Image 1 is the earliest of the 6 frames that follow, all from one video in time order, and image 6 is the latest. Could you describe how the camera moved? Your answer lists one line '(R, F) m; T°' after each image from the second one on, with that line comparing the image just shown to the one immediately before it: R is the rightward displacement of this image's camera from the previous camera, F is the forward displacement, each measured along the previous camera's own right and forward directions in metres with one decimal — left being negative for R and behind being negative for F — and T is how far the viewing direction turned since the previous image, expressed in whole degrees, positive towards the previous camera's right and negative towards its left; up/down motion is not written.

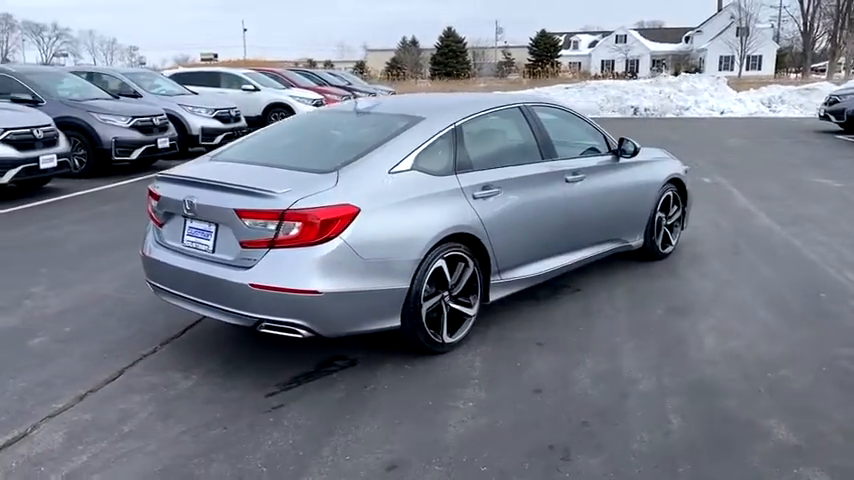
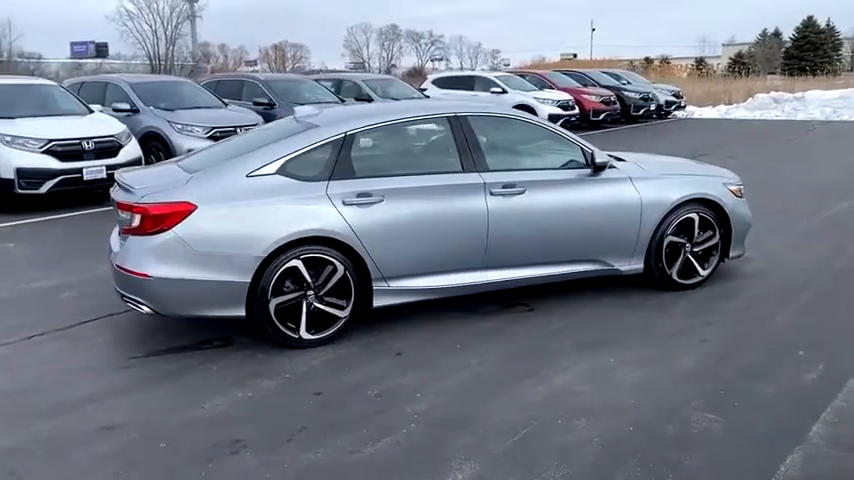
(+3.0, +0.5) m; -26°
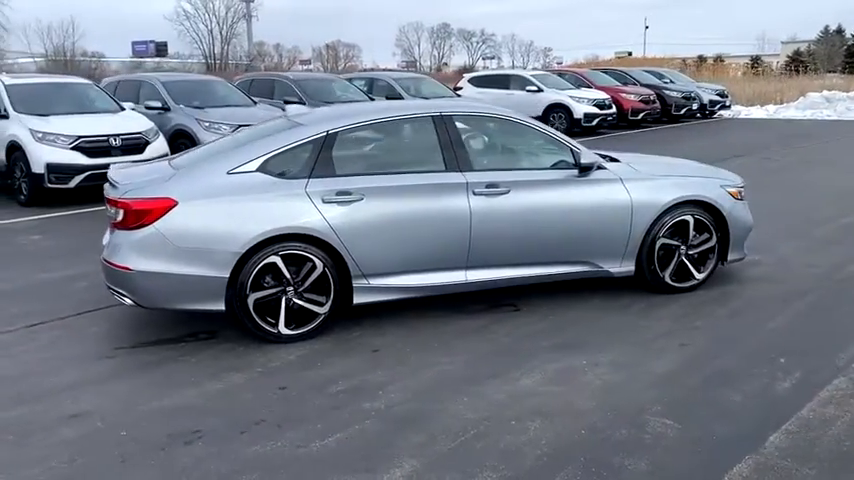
(+0.5, 0.0) m; -4°
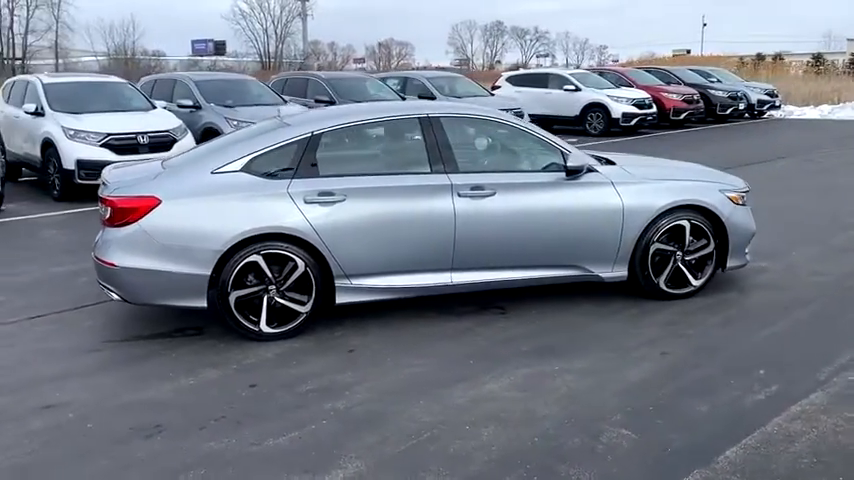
(+0.5, 0.0) m; -4°
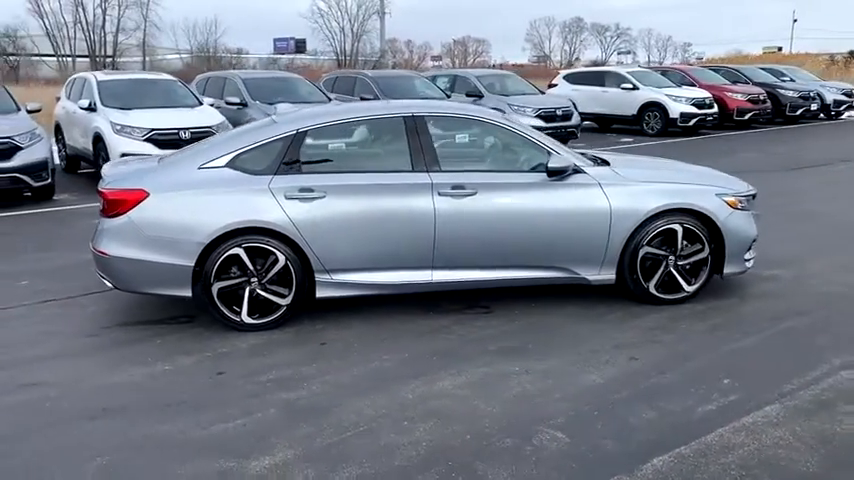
(+0.7, 0.0) m; -6°
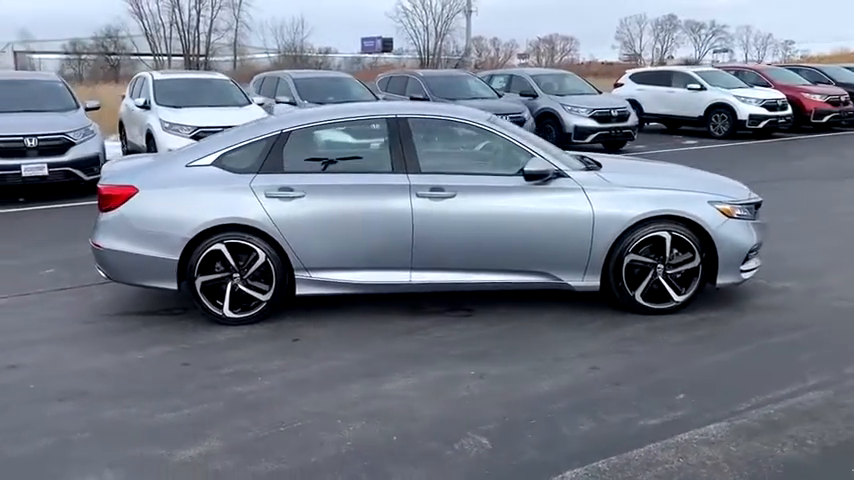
(+0.8, 0.0) m; -6°
